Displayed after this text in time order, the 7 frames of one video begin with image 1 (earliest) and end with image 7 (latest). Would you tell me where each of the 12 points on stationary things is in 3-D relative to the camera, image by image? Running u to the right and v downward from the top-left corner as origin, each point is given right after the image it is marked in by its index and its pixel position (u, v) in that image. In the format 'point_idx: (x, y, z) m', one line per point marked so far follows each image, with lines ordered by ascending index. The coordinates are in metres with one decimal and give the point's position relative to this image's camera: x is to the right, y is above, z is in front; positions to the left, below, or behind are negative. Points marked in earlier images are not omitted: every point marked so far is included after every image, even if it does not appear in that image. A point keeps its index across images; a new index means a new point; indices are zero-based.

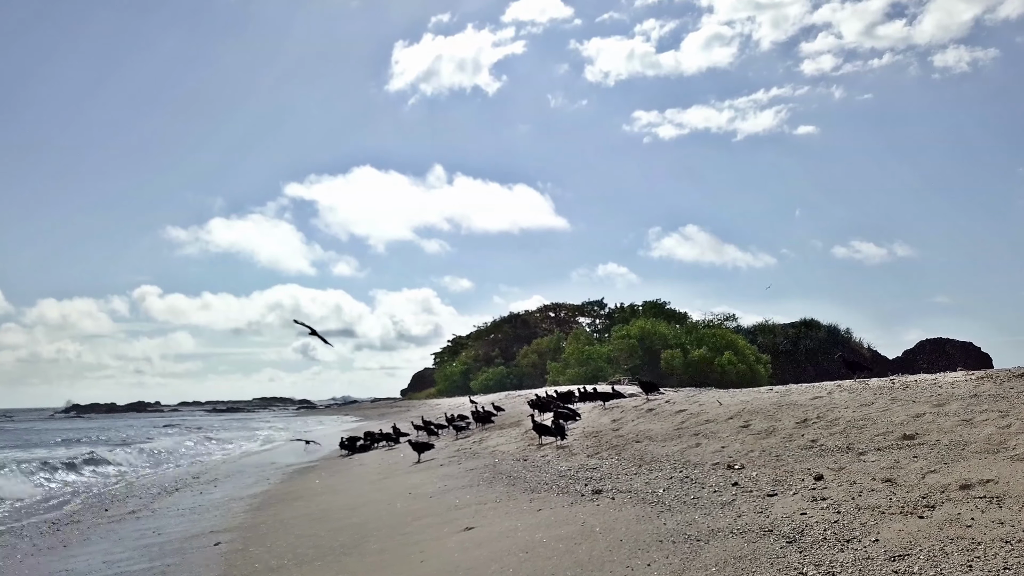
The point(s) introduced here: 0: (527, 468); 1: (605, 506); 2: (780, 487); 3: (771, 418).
0: (+0.4, -5.1, +18.3) m
1: (+1.7, -4.1, +12.2) m
2: (+4.5, -3.4, +11.0) m
3: (+6.8, -3.4, +17.1) m
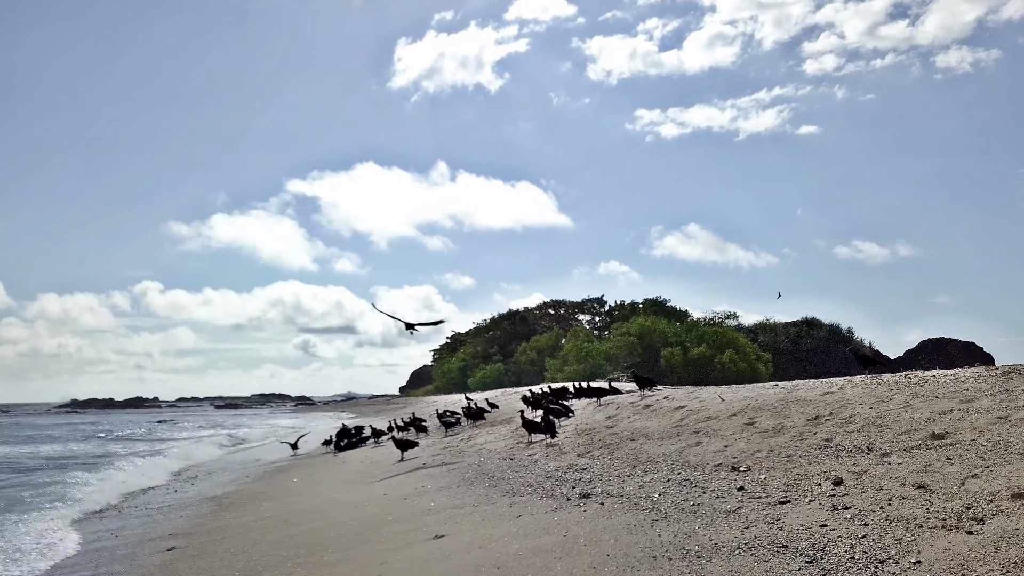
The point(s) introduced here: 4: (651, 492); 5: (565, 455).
0: (0.0, -4.7, +16.8) m
1: (+1.3, -3.7, +10.7) m
2: (+4.1, -3.0, +9.5) m
3: (+6.4, -3.1, +15.7) m
4: (+2.4, -3.5, +11.2) m
5: (+1.4, -4.4, +17.0) m
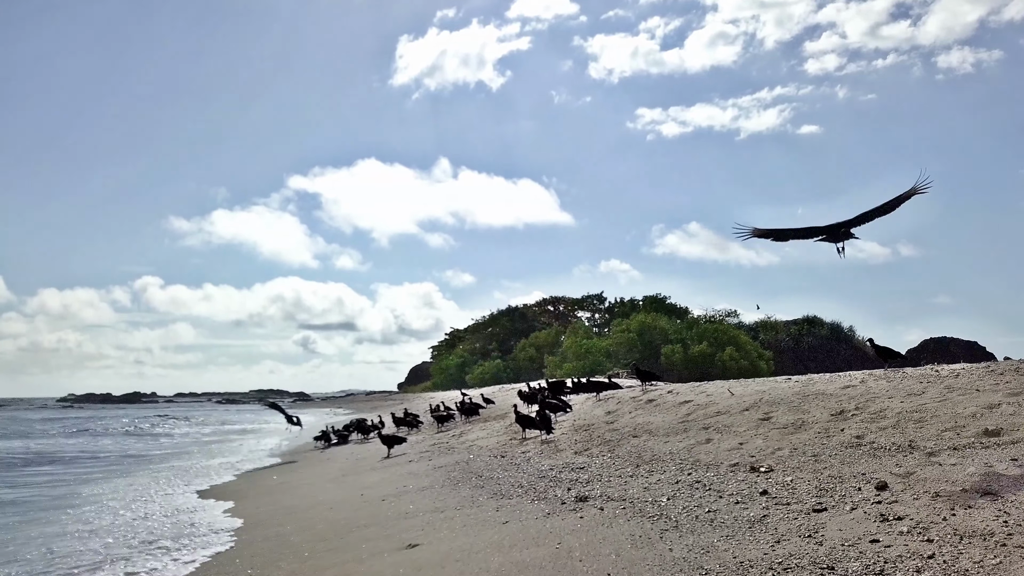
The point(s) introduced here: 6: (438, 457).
0: (-0.2, -4.2, +15.3) m
1: (+1.1, -3.3, +9.2) m
2: (+3.9, -2.6, +8.0) m
3: (+6.2, -2.7, +14.2) m
4: (+2.2, -3.1, +9.7) m
5: (+1.2, -3.9, +15.5) m
6: (-2.2, -5.1, +19.6) m
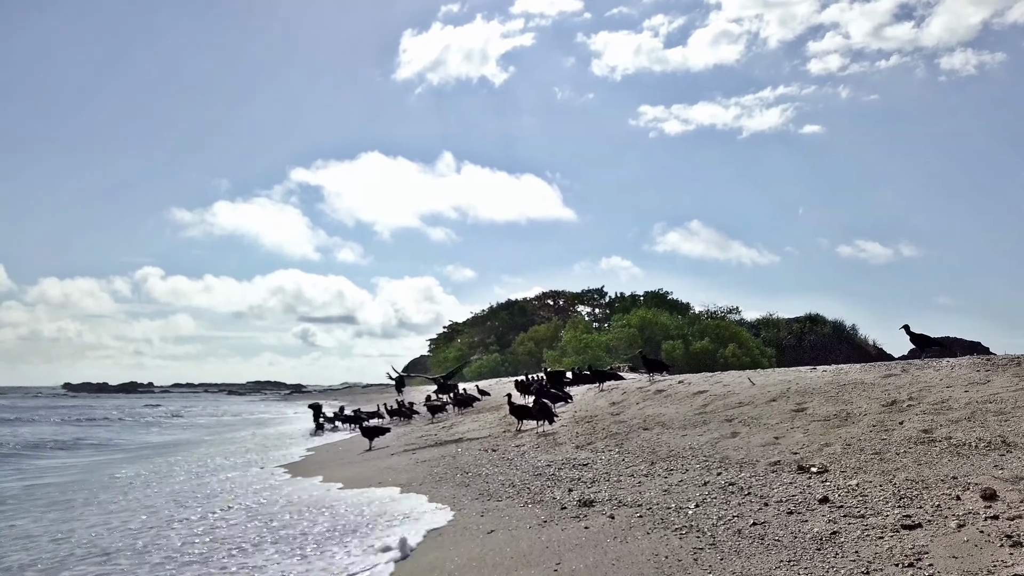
0: (-0.4, -3.6, +13.3) m
1: (+1.0, -2.7, +7.2) m
2: (+3.8, -2.1, +6.0) m
3: (+6.1, -2.1, +12.2) m
4: (+2.0, -2.5, +7.7) m
5: (+1.0, -3.3, +13.5) m
6: (-2.4, -4.4, +17.7) m
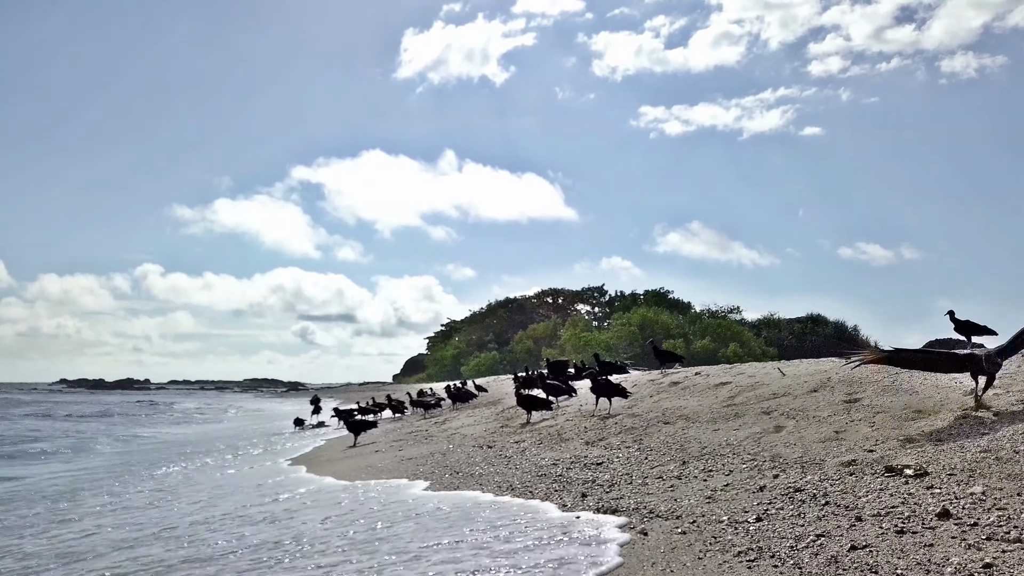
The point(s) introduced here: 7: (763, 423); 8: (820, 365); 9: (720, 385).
0: (-0.4, -3.0, +11.4) m
1: (+0.9, -2.2, +5.3) m
2: (+3.8, -1.5, +4.1) m
3: (+6.1, -1.6, +10.3) m
4: (+2.0, -2.0, +5.8) m
5: (+1.0, -2.8, +11.6) m
6: (-2.4, -3.8, +15.7) m
7: (+3.8, -2.0, +9.9) m
8: (+7.1, -1.8, +15.0) m
9: (+4.8, -2.2, +14.9) m
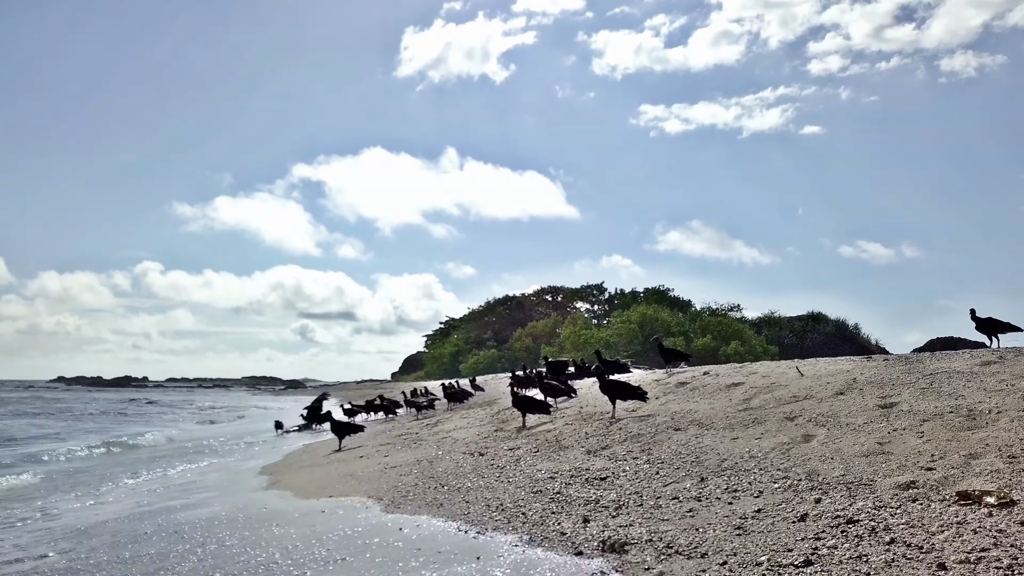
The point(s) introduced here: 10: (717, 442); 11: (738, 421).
0: (-0.5, -2.9, +10.3) m
1: (+0.8, -2.0, +4.1) m
2: (+3.7, -1.4, +2.9) m
3: (+6.0, -1.5, +9.1) m
4: (+1.9, -1.9, +4.6) m
5: (+0.9, -2.6, +10.4) m
6: (-2.6, -3.7, +14.6) m
7: (+3.7, -1.9, +8.7) m
8: (+7.0, -1.6, +13.8) m
9: (+4.7, -2.1, +13.8) m
10: (+2.8, -2.1, +8.8) m
11: (+3.5, -2.0, +10.0) m
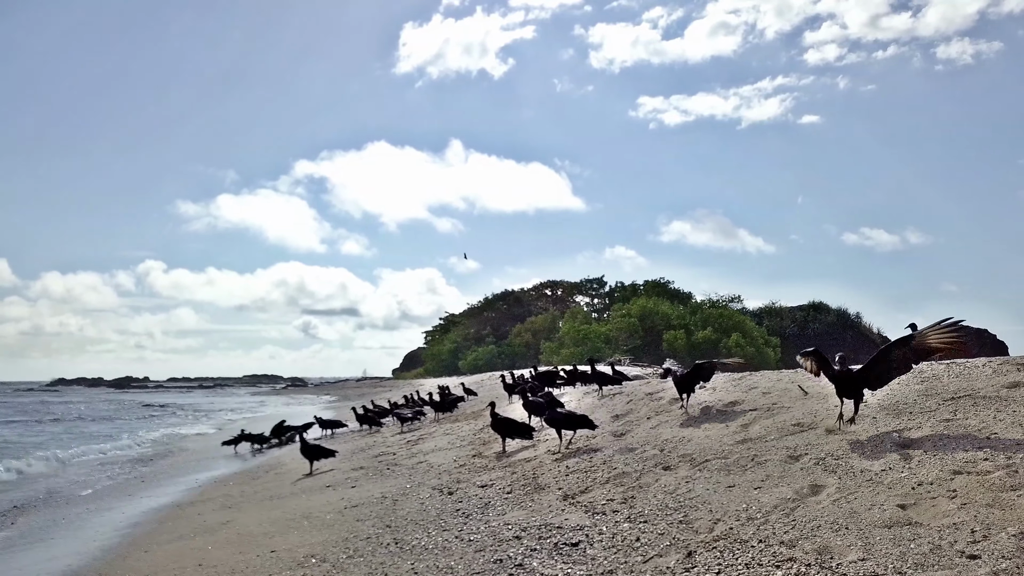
0: (-1.0, -3.2, +9.0) m
1: (+0.4, -2.4, +2.9) m
2: (+3.2, -1.8, +1.7) m
3: (+5.5, -1.7, +7.9) m
4: (+1.4, -2.2, +3.4) m
5: (+0.4, -2.9, +9.2) m
6: (-3.0, -4.0, +13.4) m
7: (+3.2, -2.2, +7.4) m
8: (+6.5, -1.8, +12.6) m
9: (+4.2, -2.3, +12.5) m
10: (+2.3, -2.4, +7.6) m
11: (+3.0, -2.3, +8.8) m
